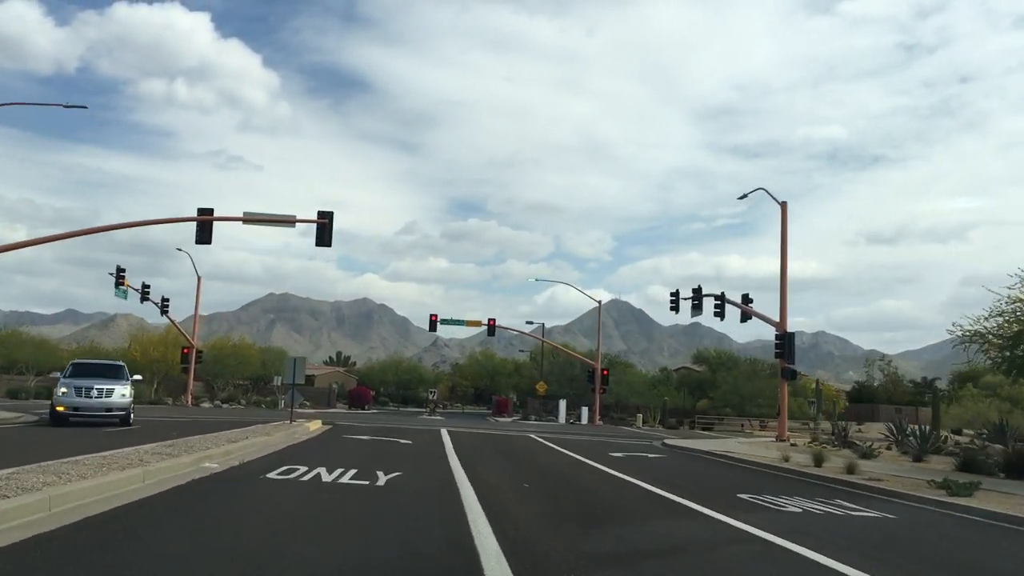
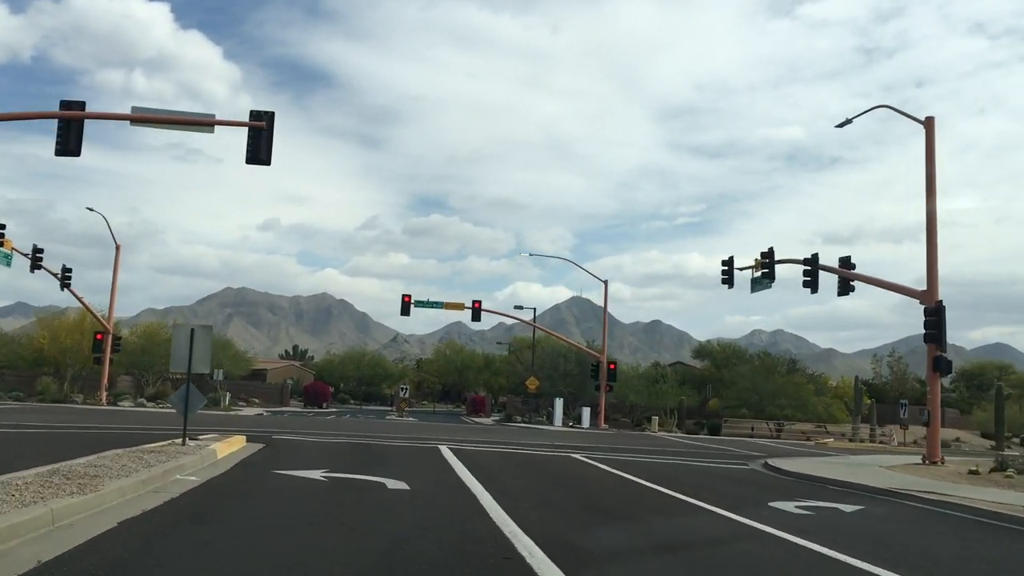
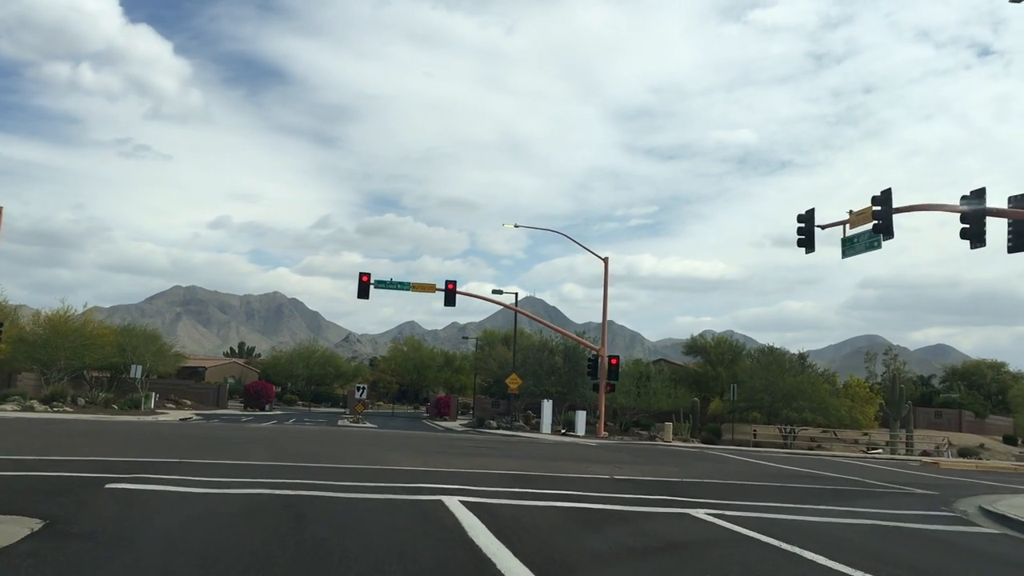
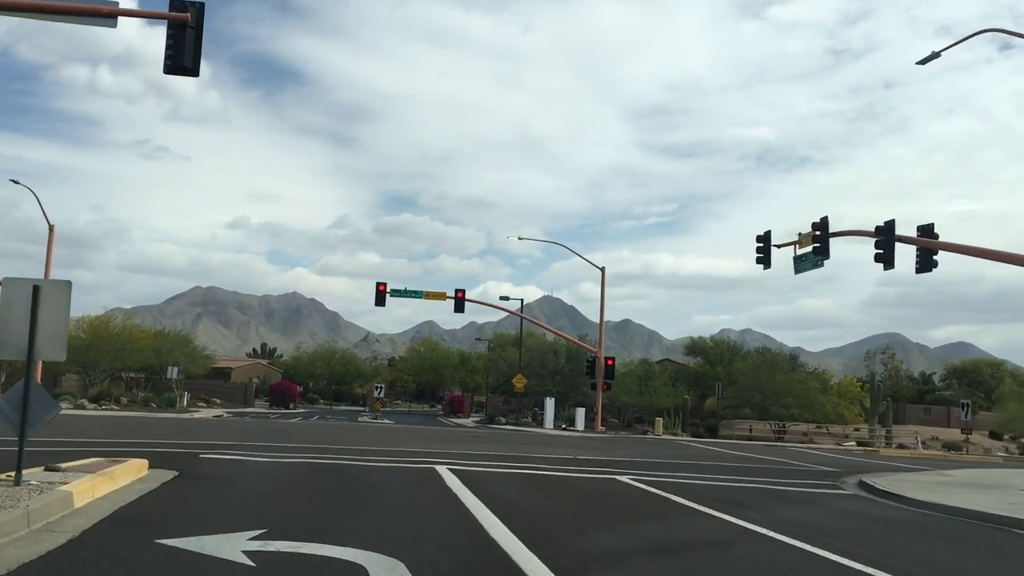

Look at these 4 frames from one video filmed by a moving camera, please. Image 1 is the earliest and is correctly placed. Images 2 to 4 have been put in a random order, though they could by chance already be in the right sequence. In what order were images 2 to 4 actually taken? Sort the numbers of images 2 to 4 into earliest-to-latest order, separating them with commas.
2, 4, 3
